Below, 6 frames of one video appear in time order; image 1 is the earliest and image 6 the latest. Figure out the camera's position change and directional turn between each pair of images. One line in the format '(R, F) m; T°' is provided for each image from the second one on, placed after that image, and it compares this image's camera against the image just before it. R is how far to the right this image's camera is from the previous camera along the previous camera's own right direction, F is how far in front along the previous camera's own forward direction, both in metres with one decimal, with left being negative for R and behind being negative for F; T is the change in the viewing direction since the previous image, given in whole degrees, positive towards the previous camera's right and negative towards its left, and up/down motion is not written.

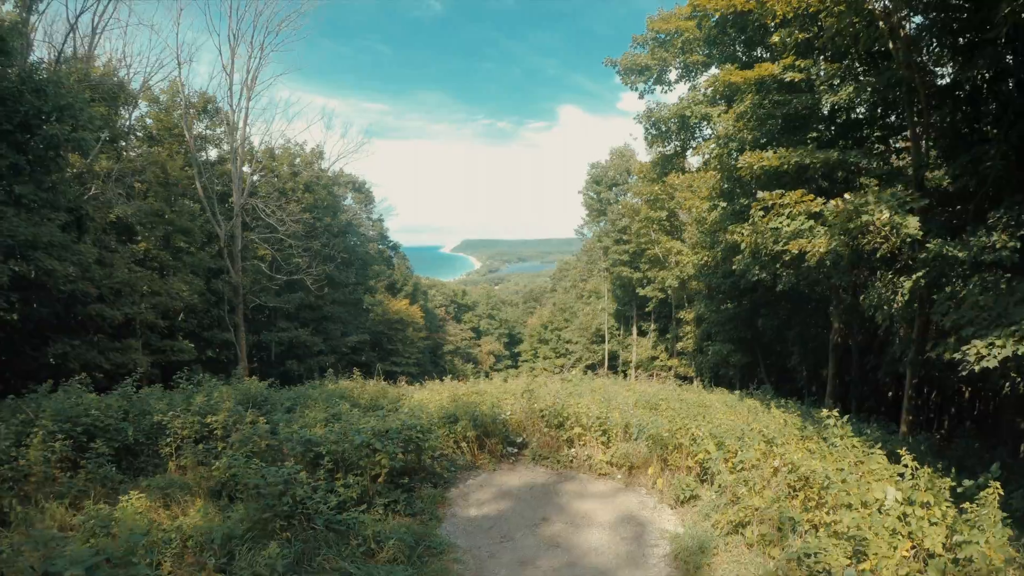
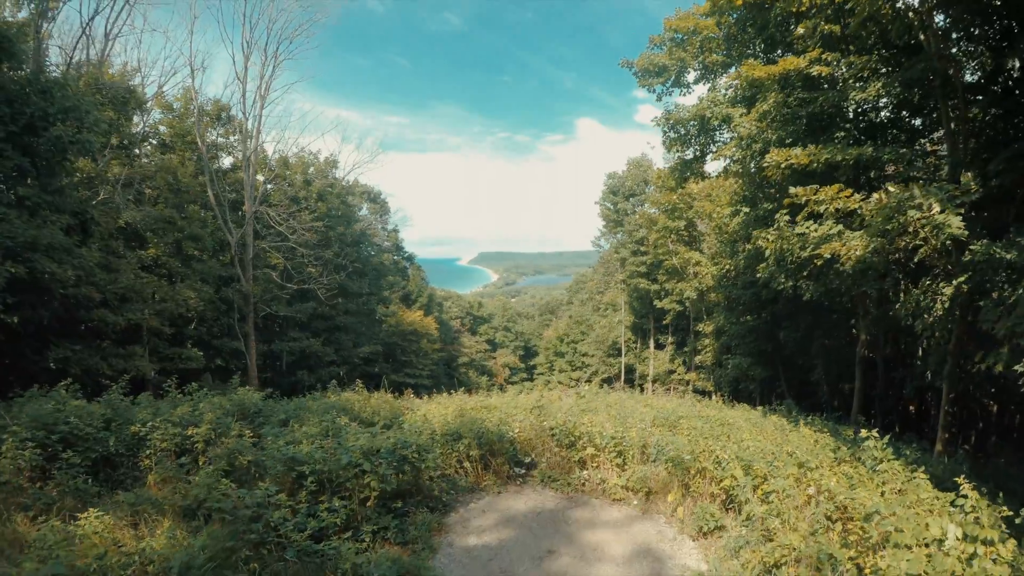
(+0.1, +0.5) m; -2°
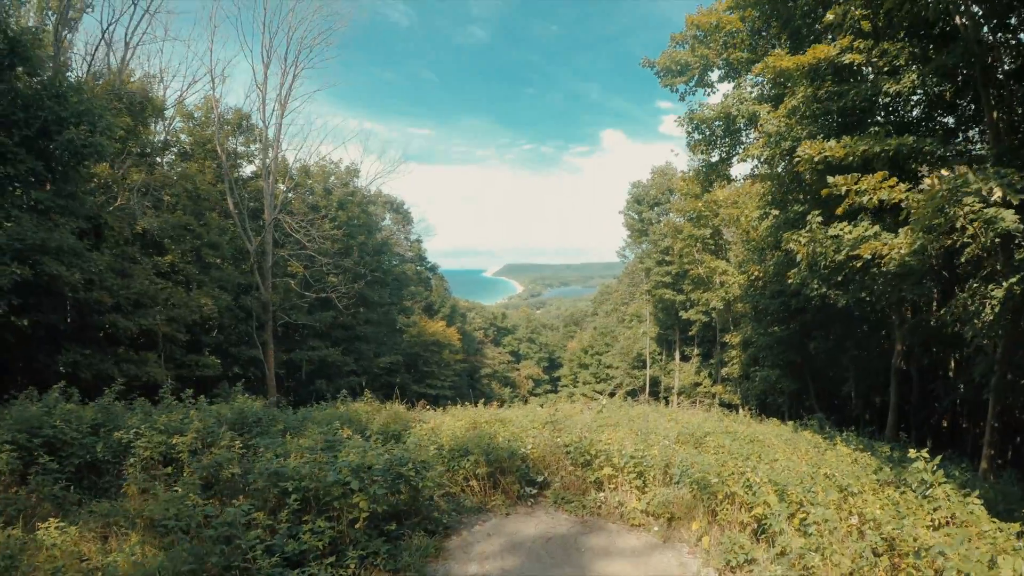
(+0.2, +0.5) m; -3°
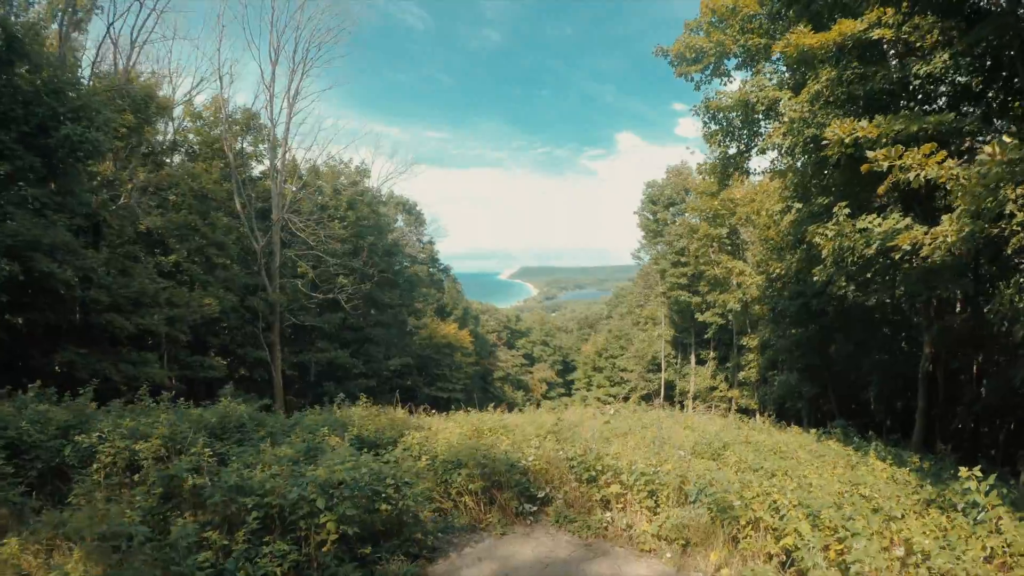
(+0.2, +0.6) m; -2°
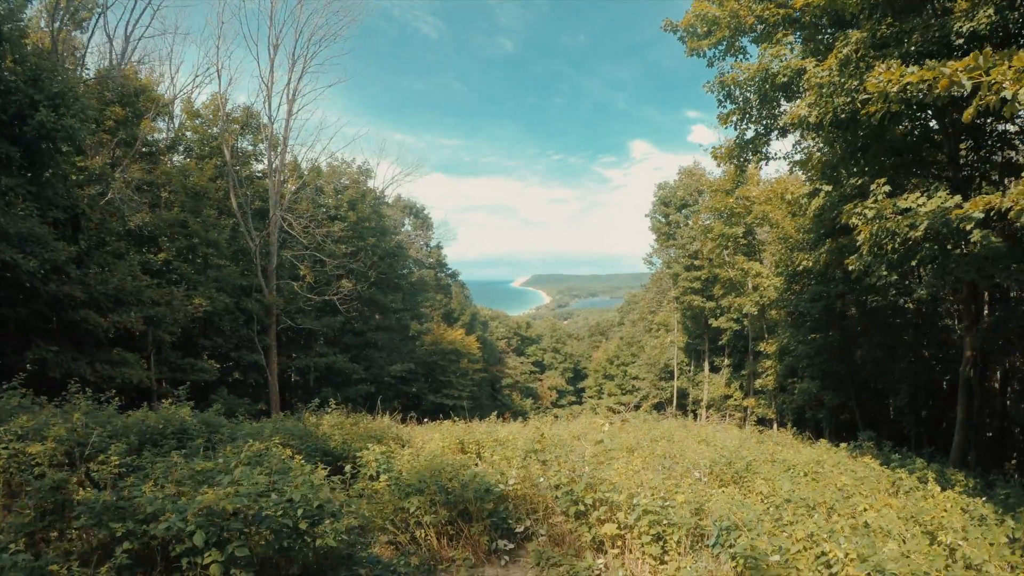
(+0.3, +1.0) m; -1°
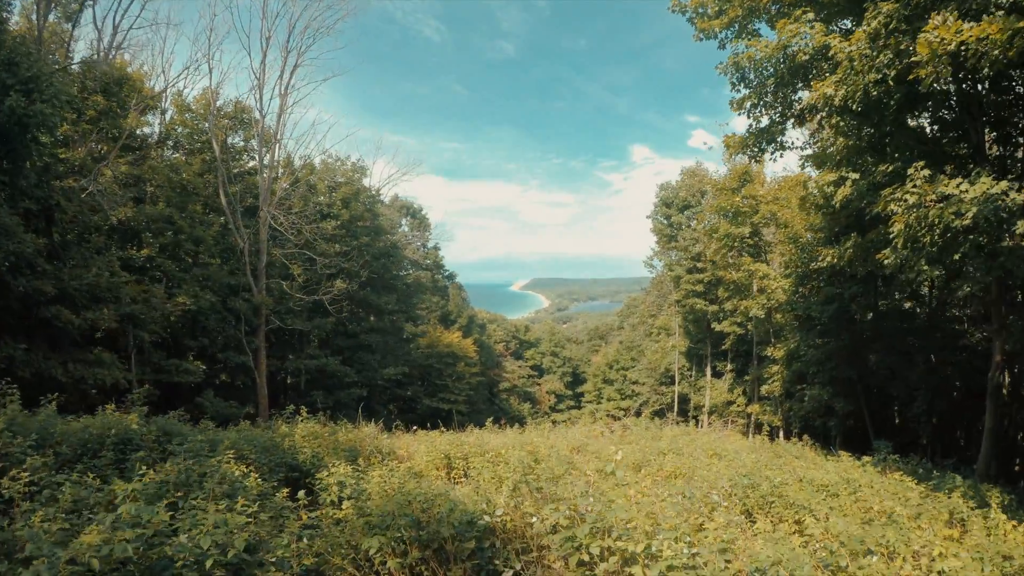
(+0.1, +0.8) m; 0°
